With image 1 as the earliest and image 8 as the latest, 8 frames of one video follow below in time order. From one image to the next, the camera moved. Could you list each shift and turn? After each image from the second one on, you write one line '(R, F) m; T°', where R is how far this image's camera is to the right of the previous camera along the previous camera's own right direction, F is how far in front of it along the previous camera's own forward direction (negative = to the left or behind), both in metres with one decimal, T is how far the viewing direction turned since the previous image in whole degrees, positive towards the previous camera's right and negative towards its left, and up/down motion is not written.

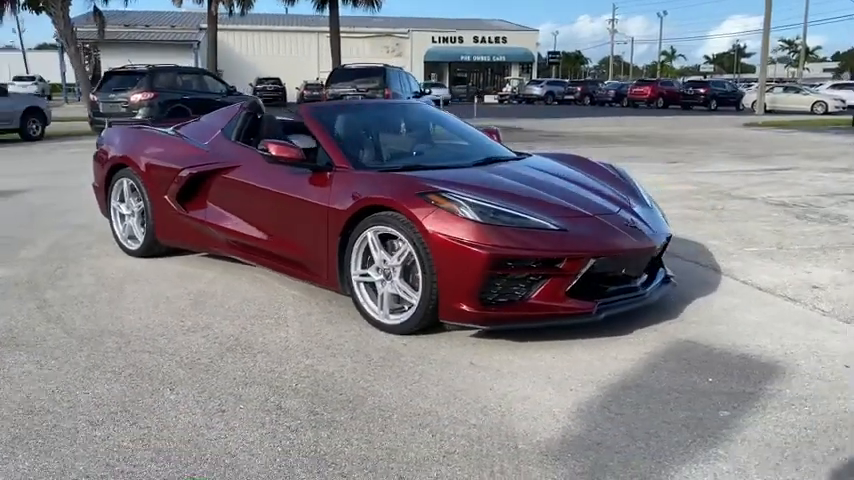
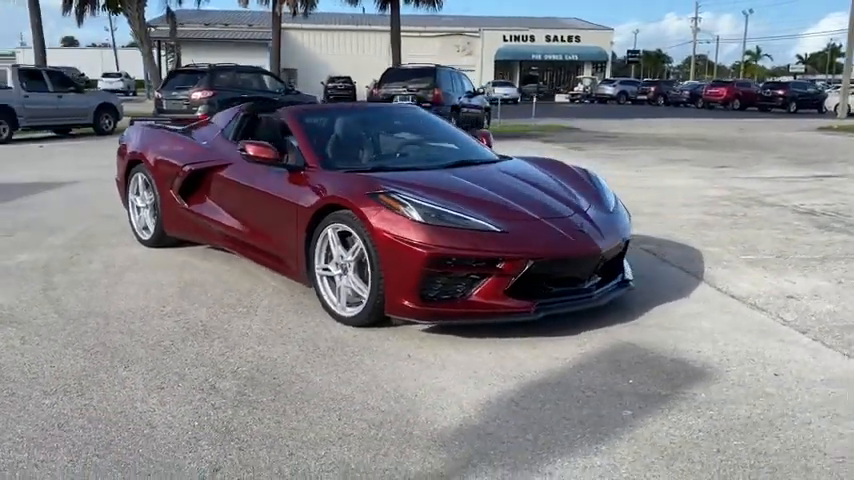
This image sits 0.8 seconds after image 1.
(+0.8, -0.2) m; -6°
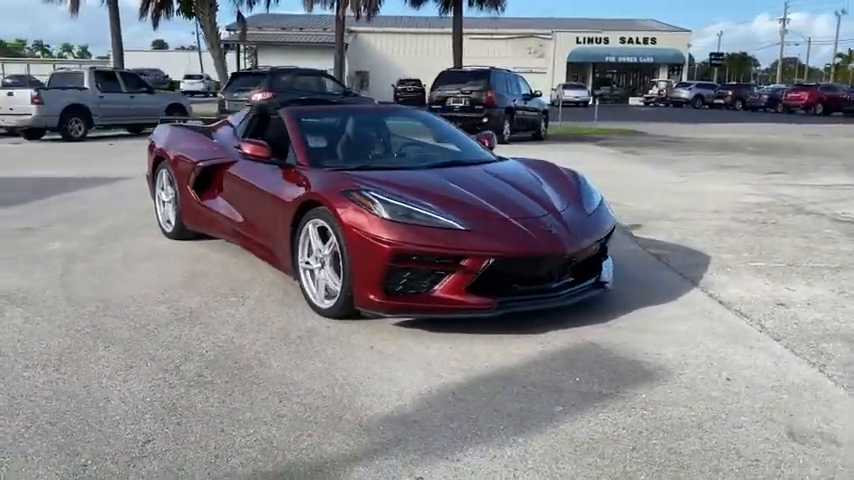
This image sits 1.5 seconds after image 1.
(+0.7, -0.1) m; -6°
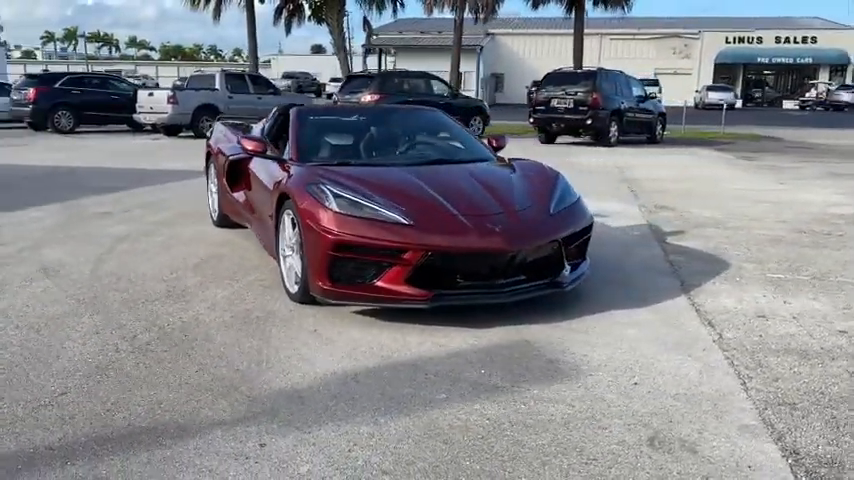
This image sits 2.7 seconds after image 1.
(+1.3, -0.1) m; -11°
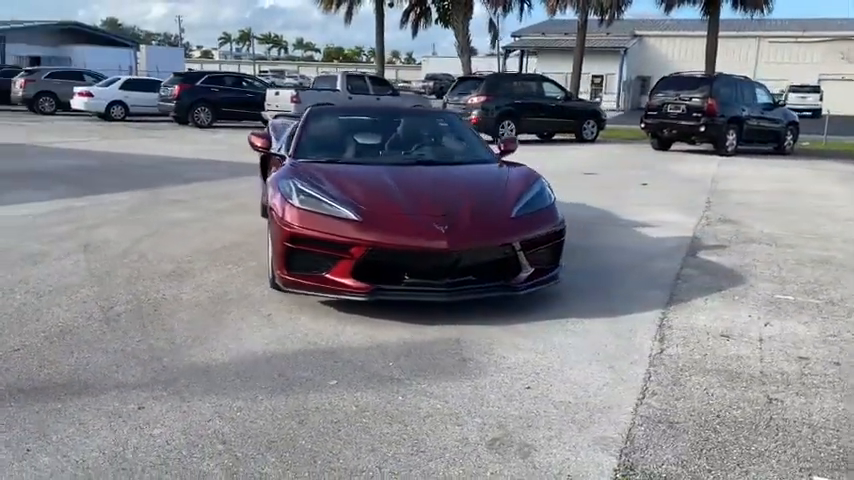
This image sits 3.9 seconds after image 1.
(+1.4, -0.1) m; -11°
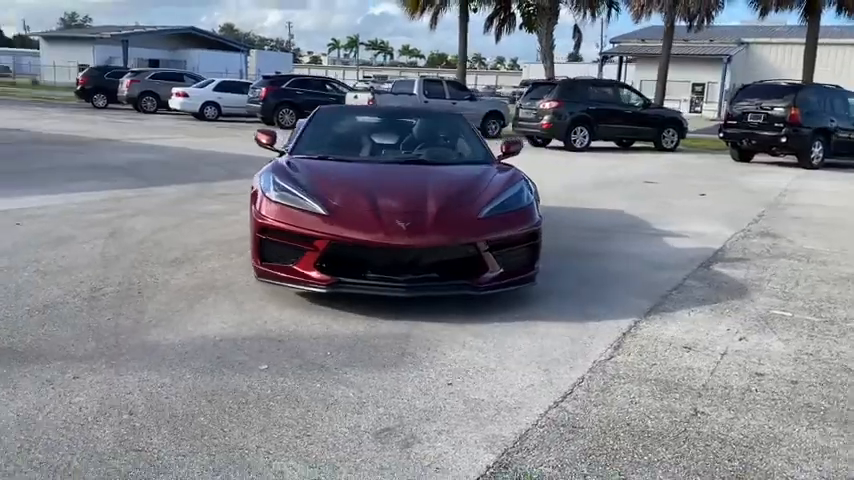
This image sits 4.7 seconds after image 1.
(+1.0, 0.0) m; -7°
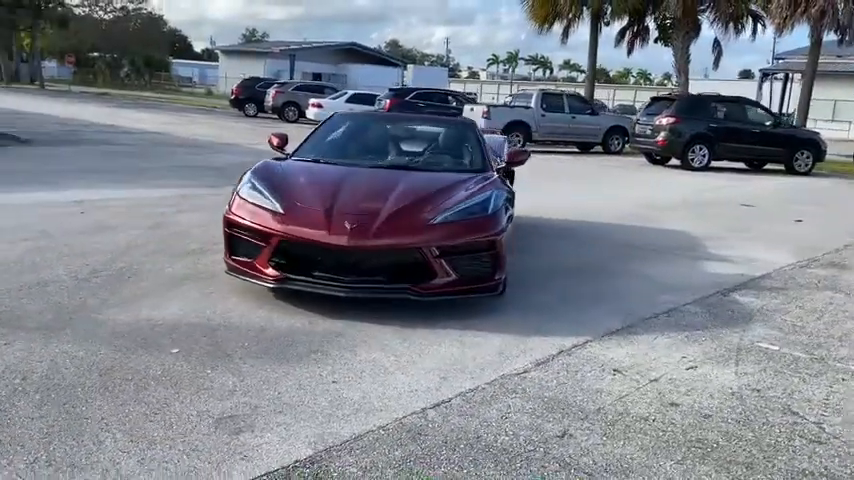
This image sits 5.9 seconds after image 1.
(+1.5, +0.1) m; -12°
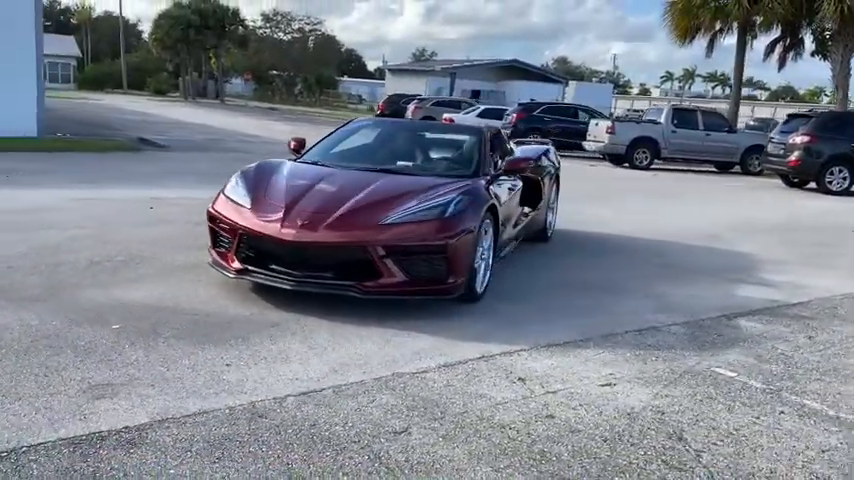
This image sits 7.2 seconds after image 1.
(+1.6, +0.1) m; -12°
